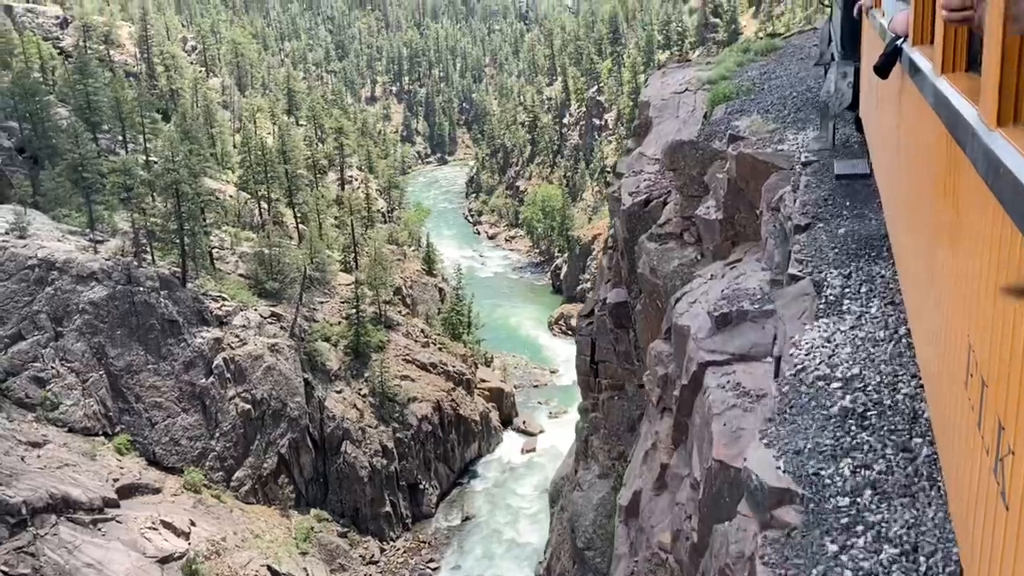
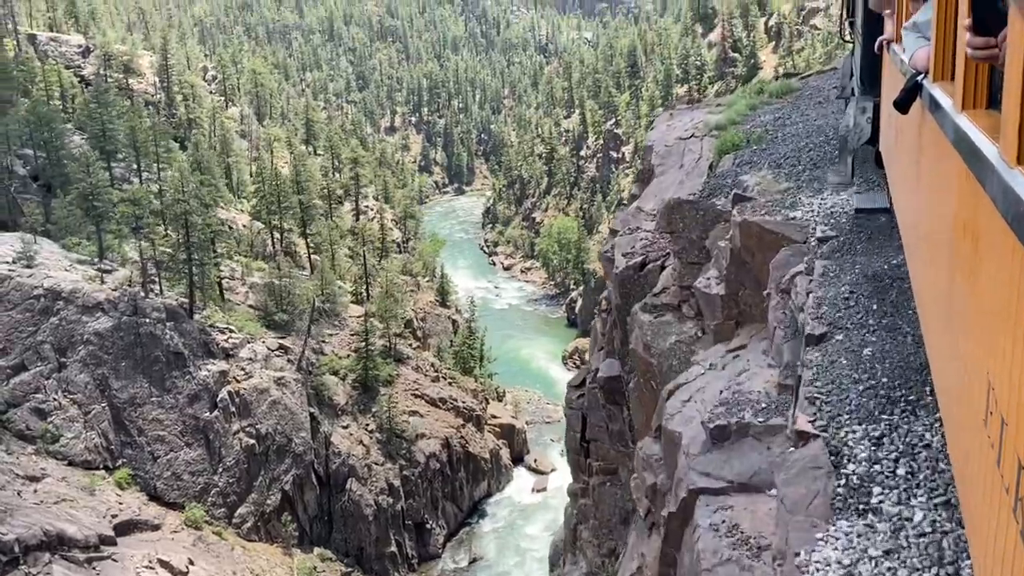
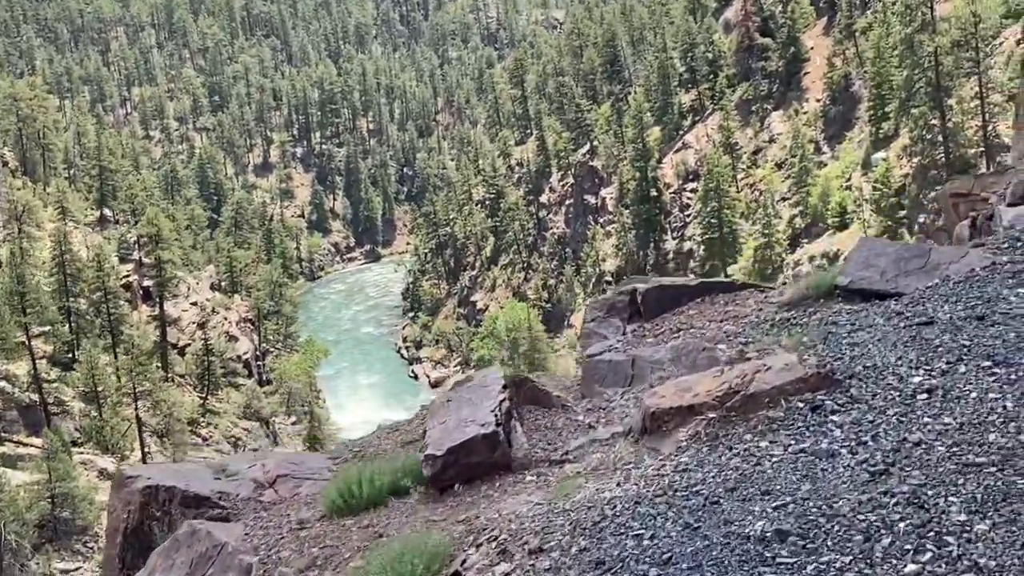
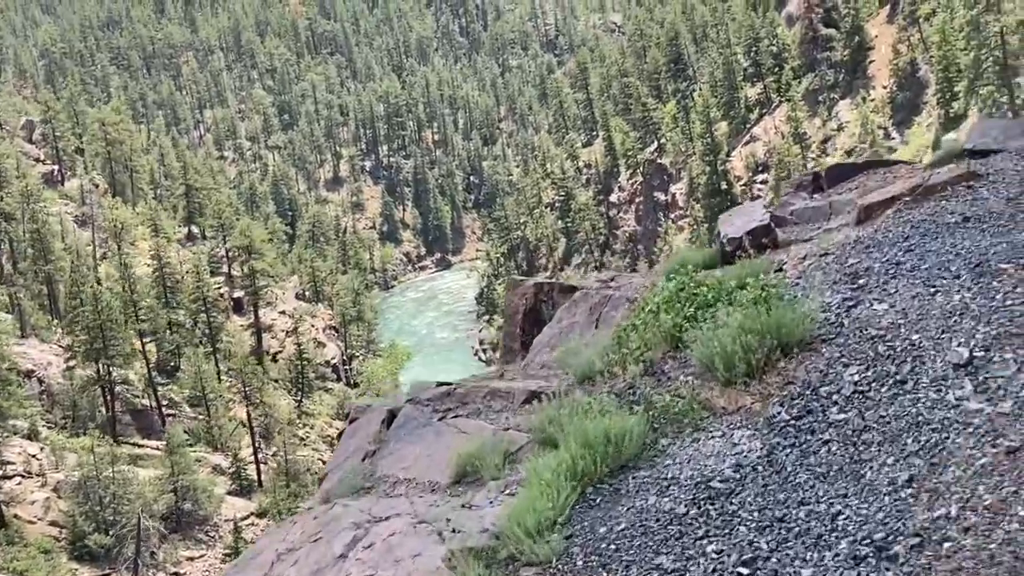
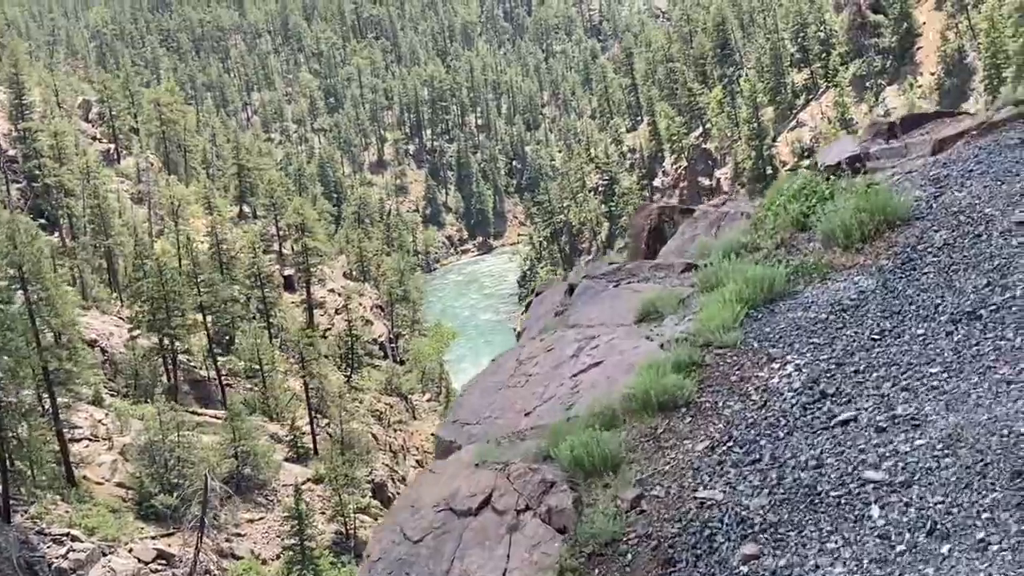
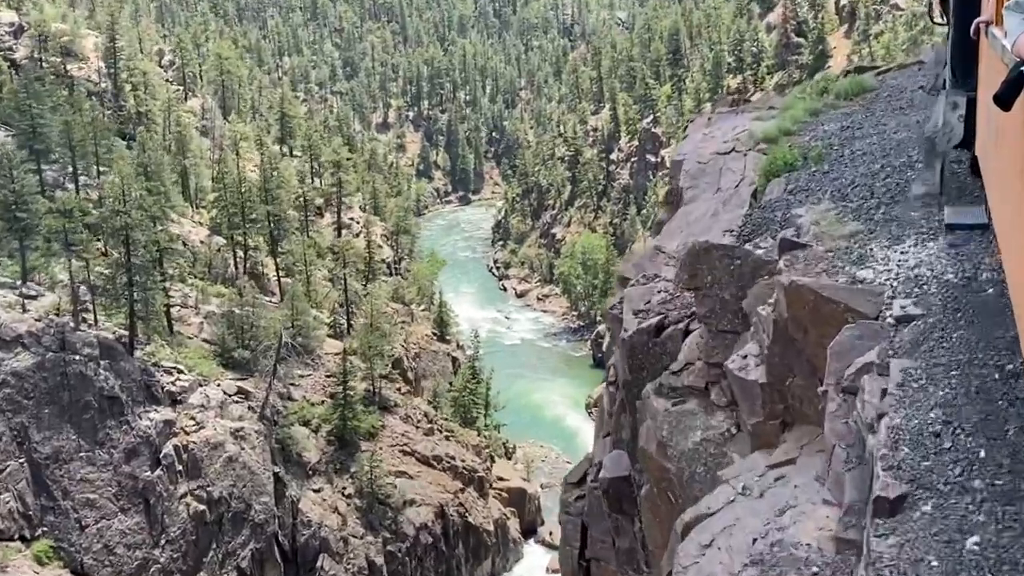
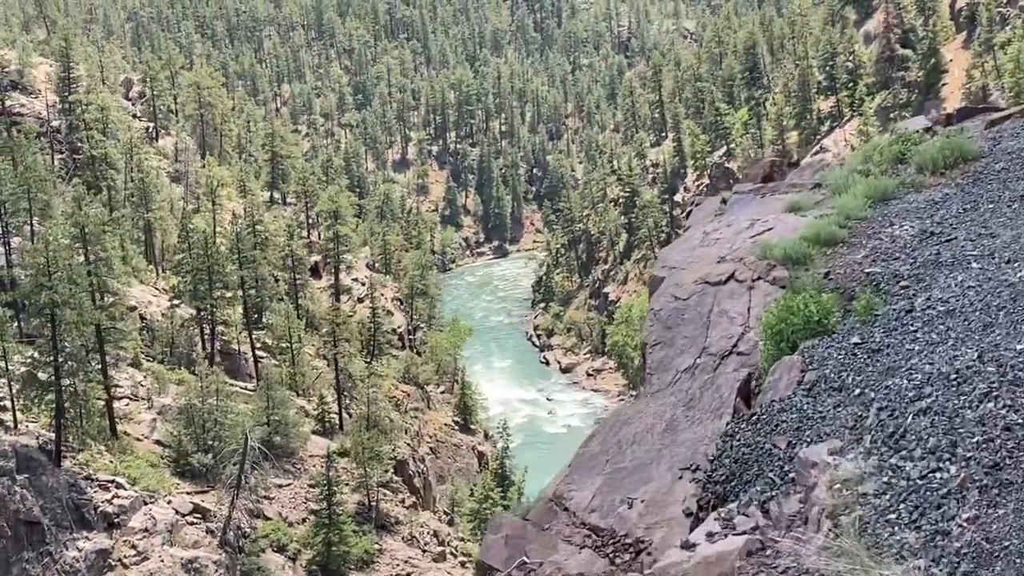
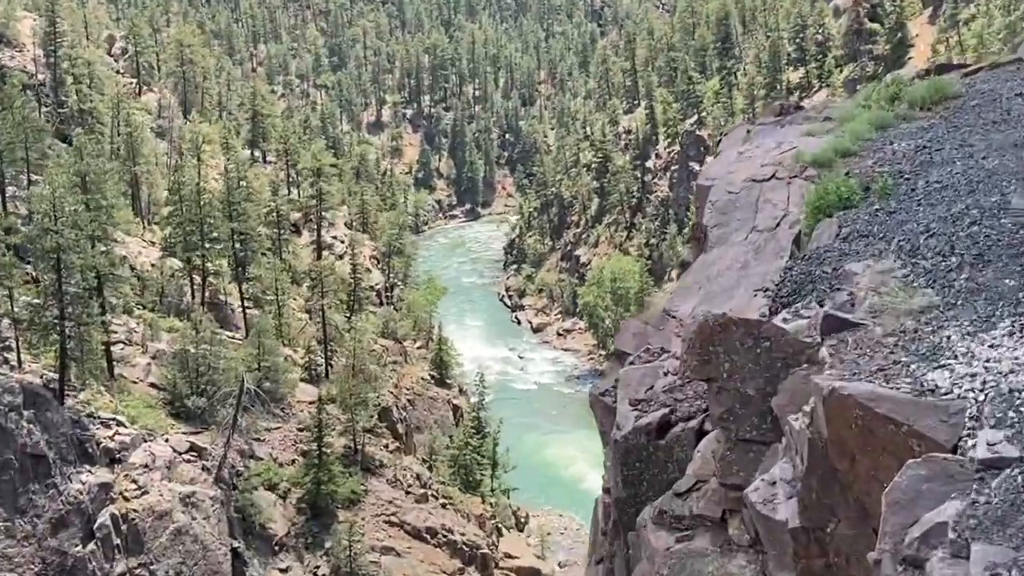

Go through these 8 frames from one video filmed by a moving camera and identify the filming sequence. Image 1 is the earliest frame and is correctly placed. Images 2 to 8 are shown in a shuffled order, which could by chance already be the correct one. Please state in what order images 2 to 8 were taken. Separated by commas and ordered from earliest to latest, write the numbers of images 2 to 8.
2, 6, 8, 7, 5, 4, 3
